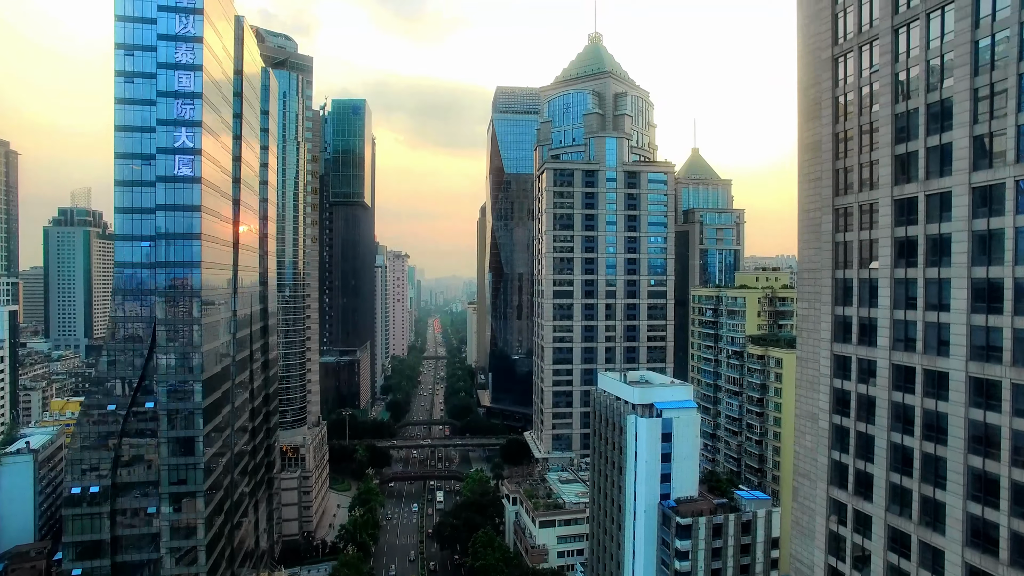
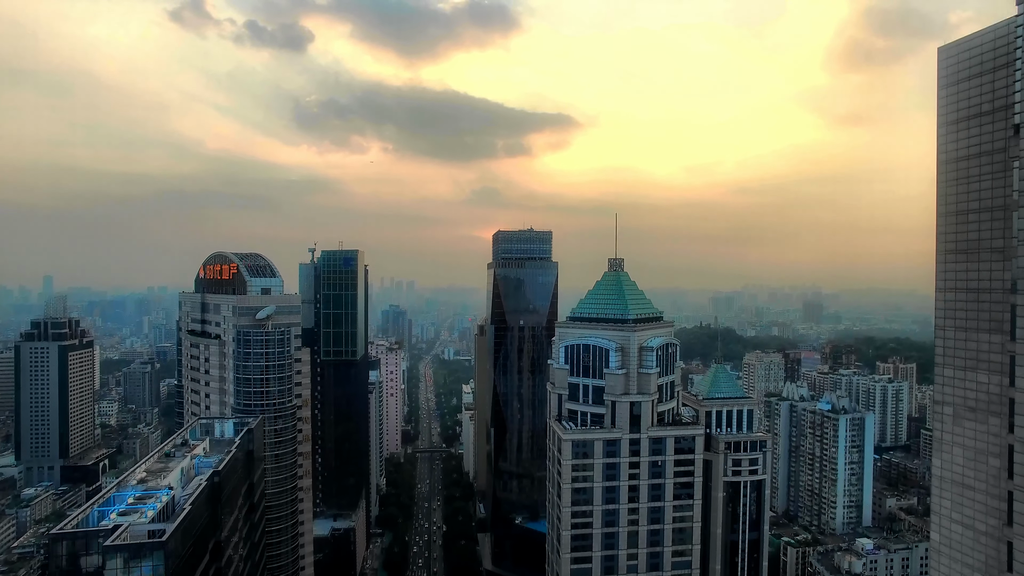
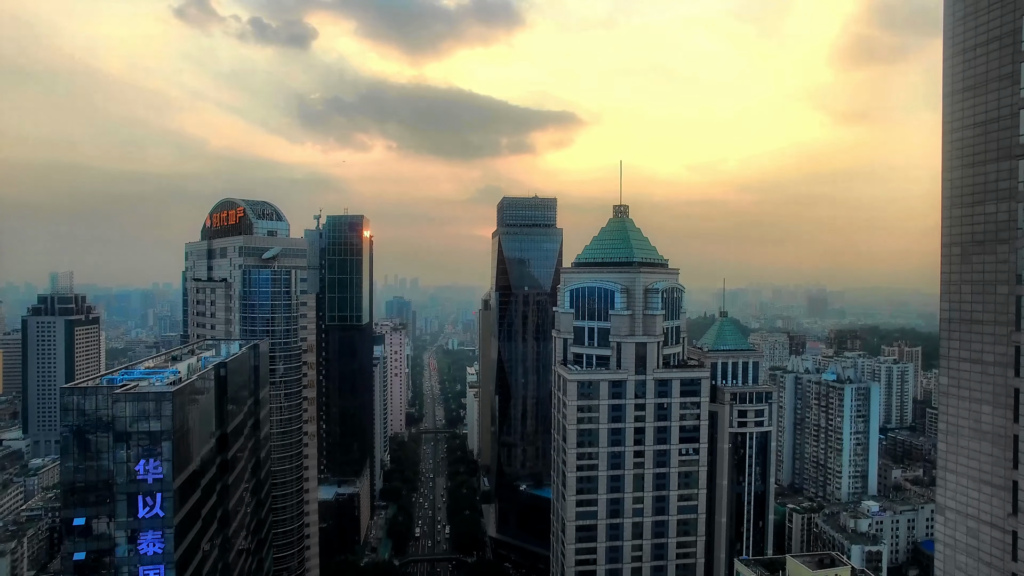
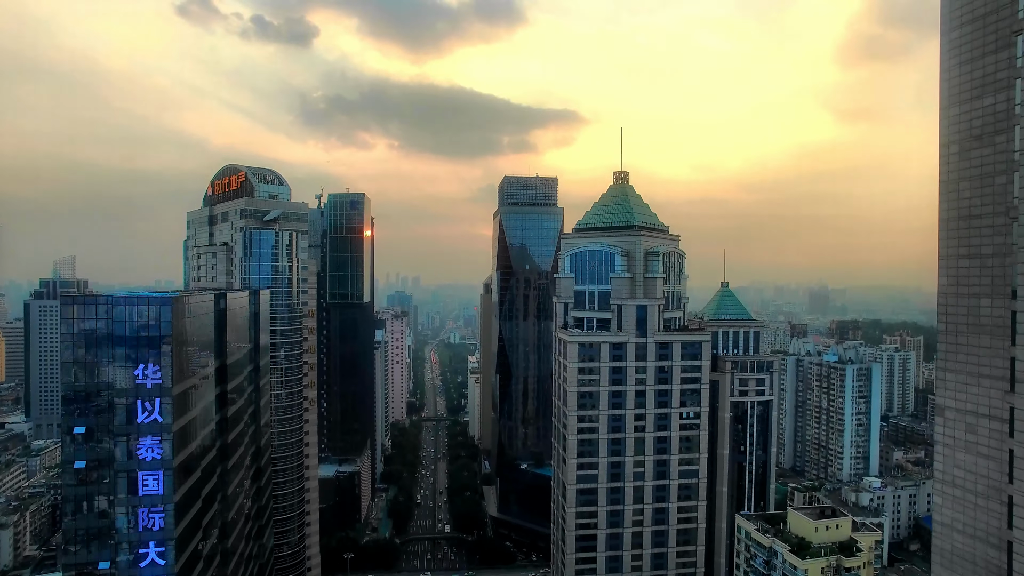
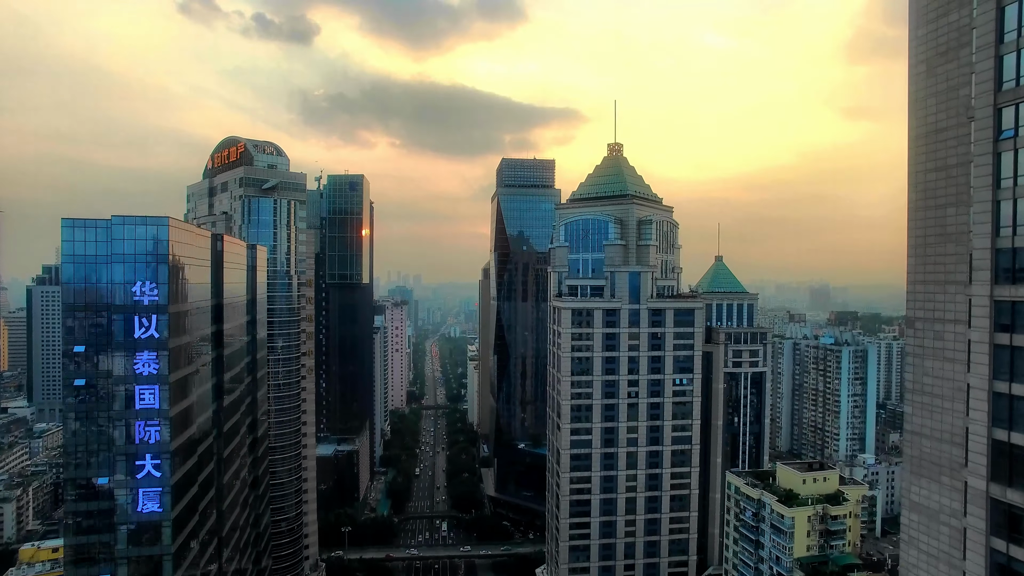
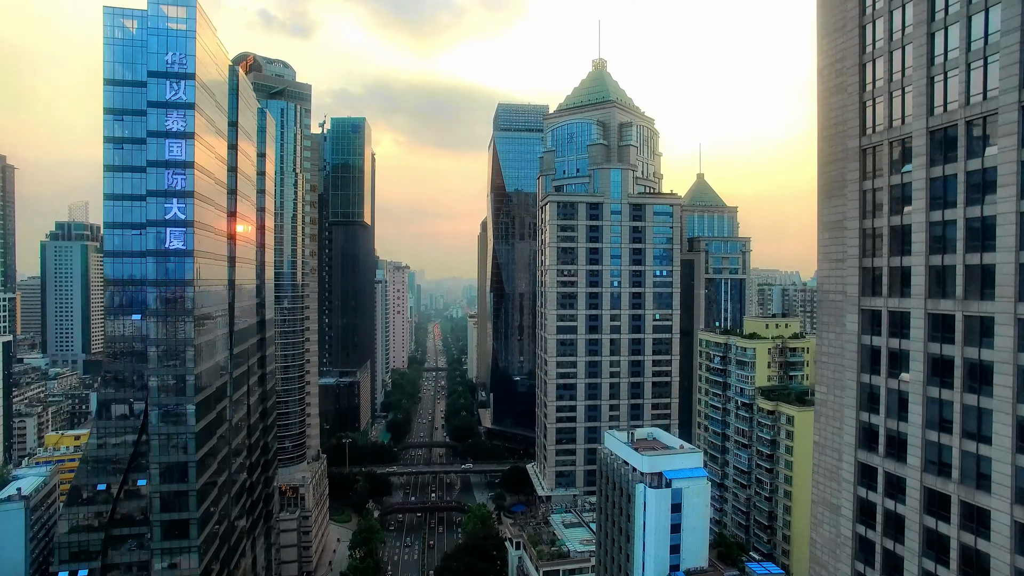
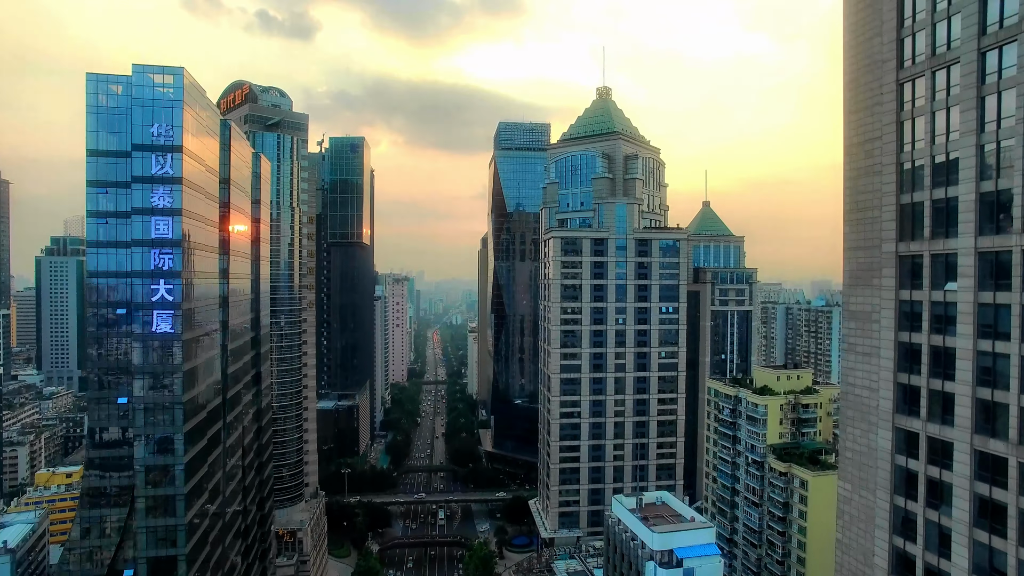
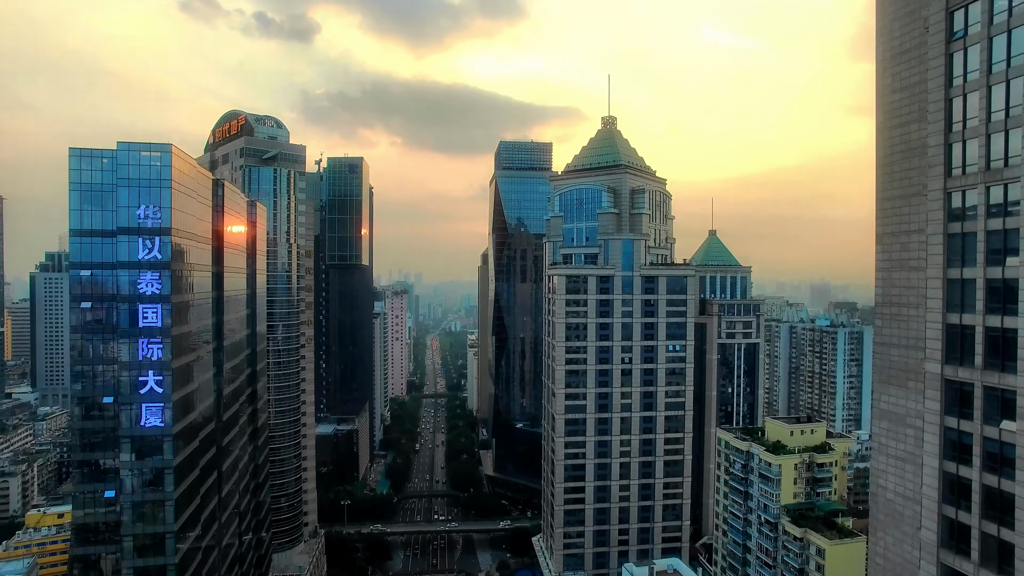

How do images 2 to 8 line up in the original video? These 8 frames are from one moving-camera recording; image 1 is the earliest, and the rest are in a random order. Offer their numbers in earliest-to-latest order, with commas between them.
6, 7, 8, 5, 4, 3, 2
